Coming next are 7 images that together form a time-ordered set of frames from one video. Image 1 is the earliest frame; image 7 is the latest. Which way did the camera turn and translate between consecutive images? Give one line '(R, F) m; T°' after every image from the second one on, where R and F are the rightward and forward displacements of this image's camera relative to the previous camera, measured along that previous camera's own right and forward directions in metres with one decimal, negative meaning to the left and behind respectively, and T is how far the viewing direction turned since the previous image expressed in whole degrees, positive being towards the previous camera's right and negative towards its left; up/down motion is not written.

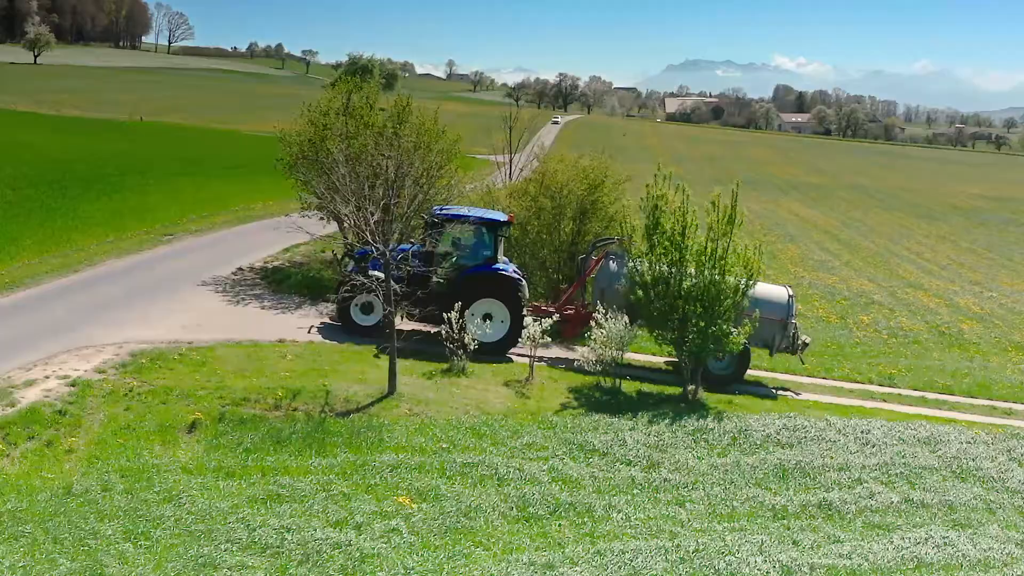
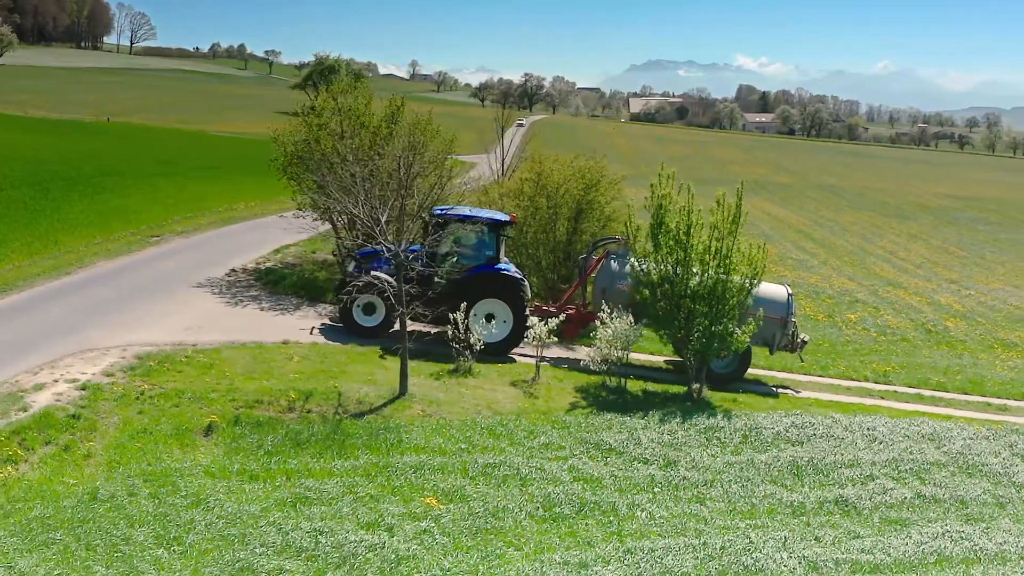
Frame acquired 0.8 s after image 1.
(-0.6, 0.0) m; +2°
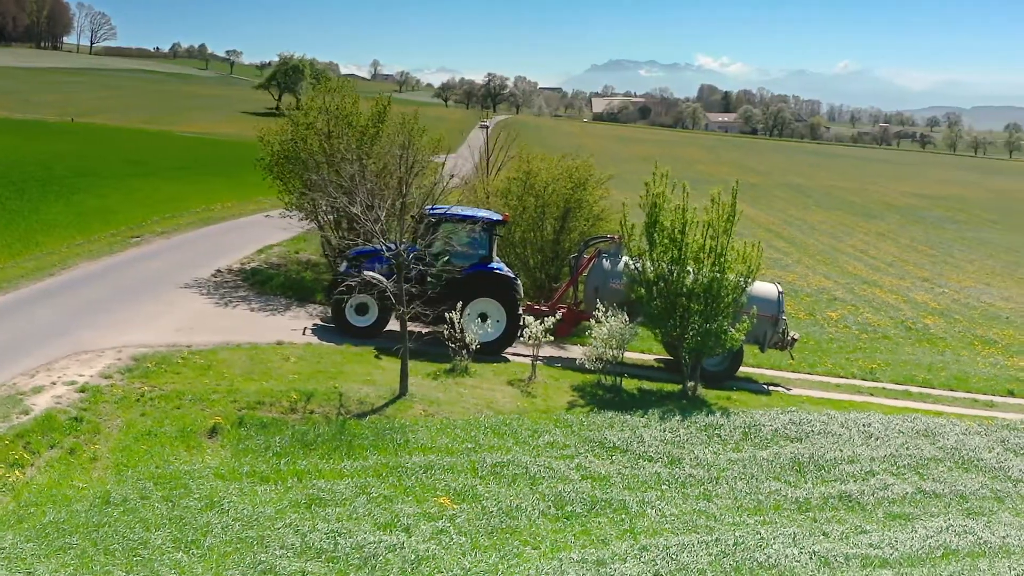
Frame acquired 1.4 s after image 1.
(-0.5, 0.0) m; +2°
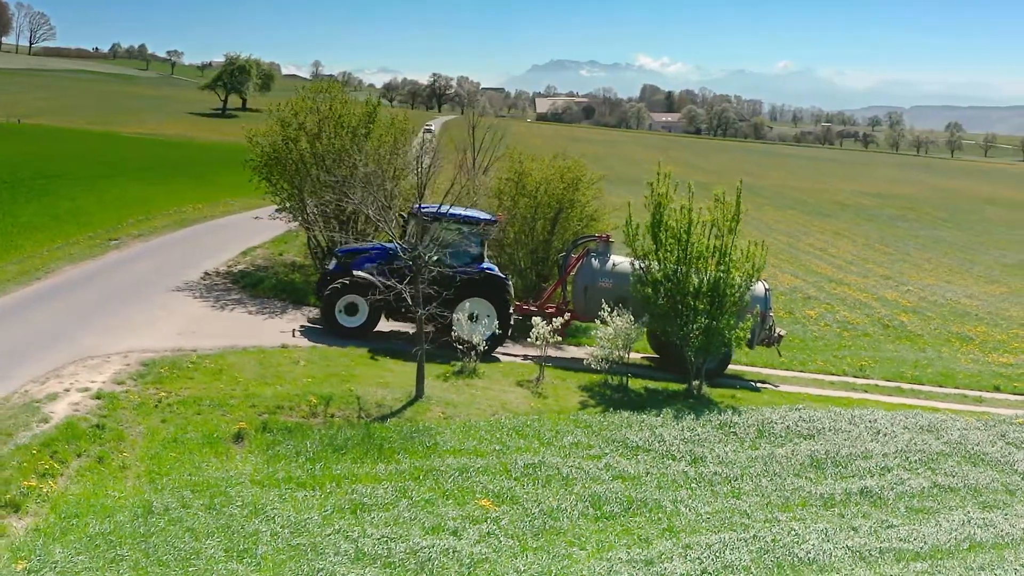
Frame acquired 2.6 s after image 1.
(-0.9, 0.0) m; +3°
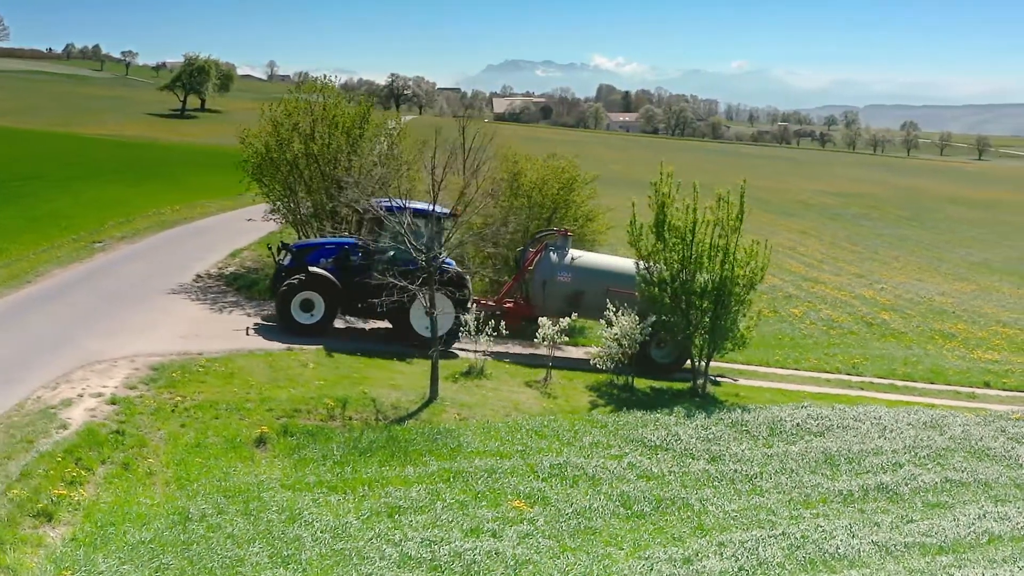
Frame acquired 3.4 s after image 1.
(-0.7, 0.0) m; +2°
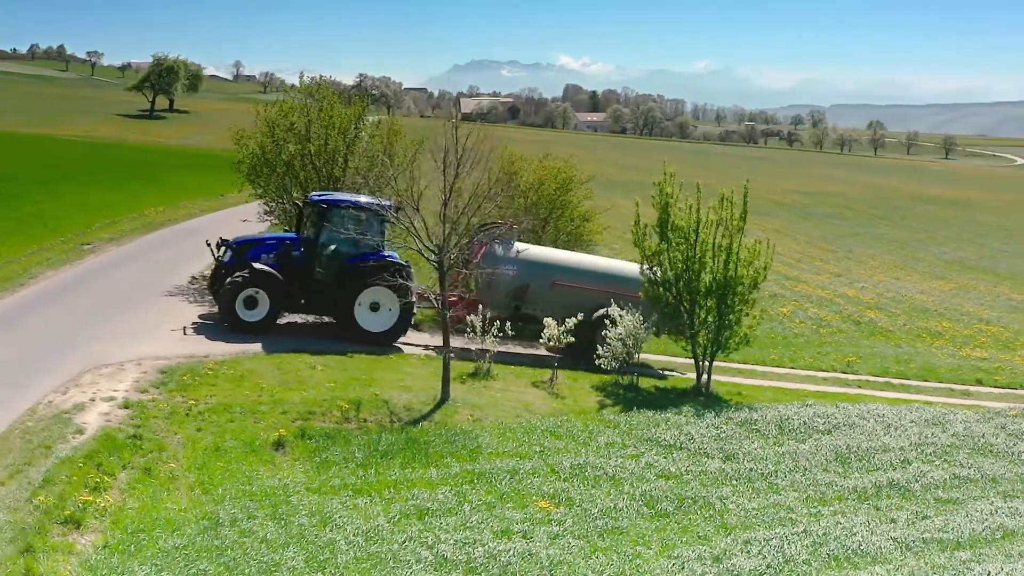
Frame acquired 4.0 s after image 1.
(-0.5, 0.0) m; +1°
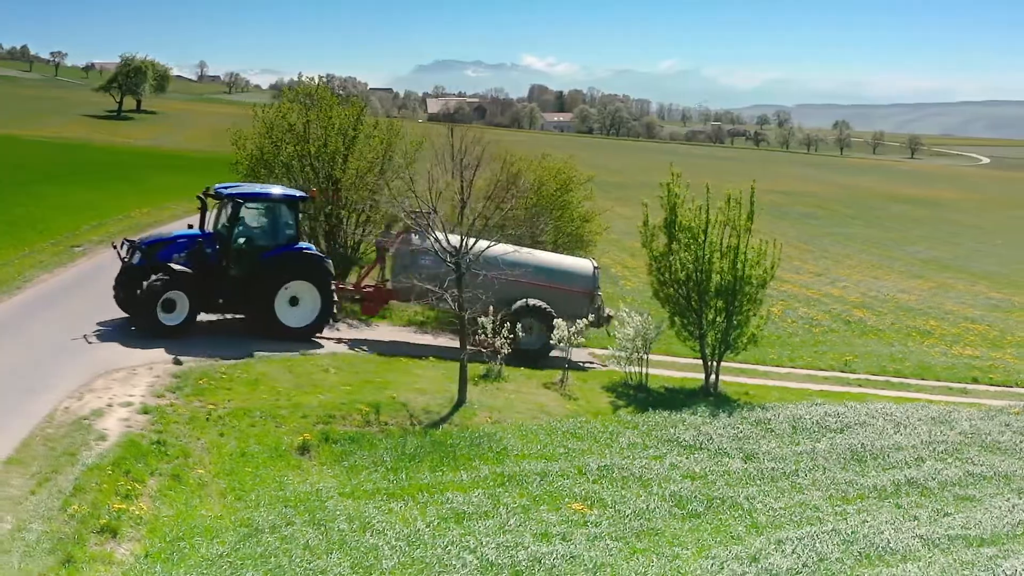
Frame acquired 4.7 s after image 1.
(-0.6, 0.0) m; +1°
